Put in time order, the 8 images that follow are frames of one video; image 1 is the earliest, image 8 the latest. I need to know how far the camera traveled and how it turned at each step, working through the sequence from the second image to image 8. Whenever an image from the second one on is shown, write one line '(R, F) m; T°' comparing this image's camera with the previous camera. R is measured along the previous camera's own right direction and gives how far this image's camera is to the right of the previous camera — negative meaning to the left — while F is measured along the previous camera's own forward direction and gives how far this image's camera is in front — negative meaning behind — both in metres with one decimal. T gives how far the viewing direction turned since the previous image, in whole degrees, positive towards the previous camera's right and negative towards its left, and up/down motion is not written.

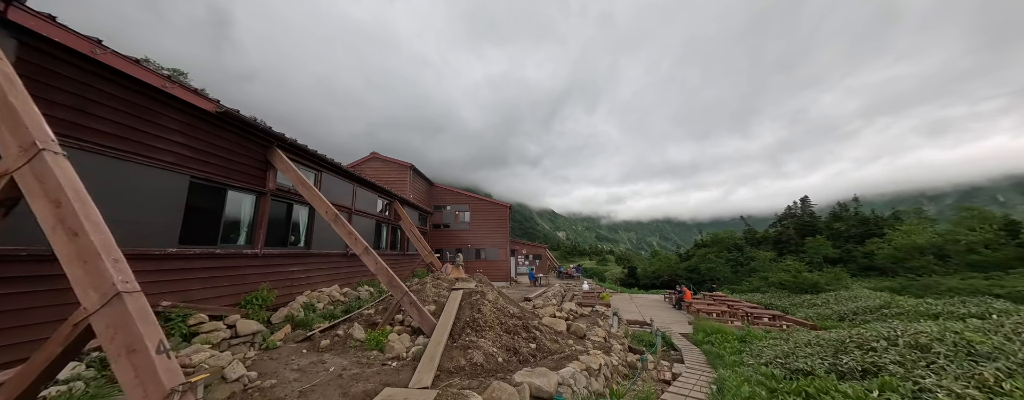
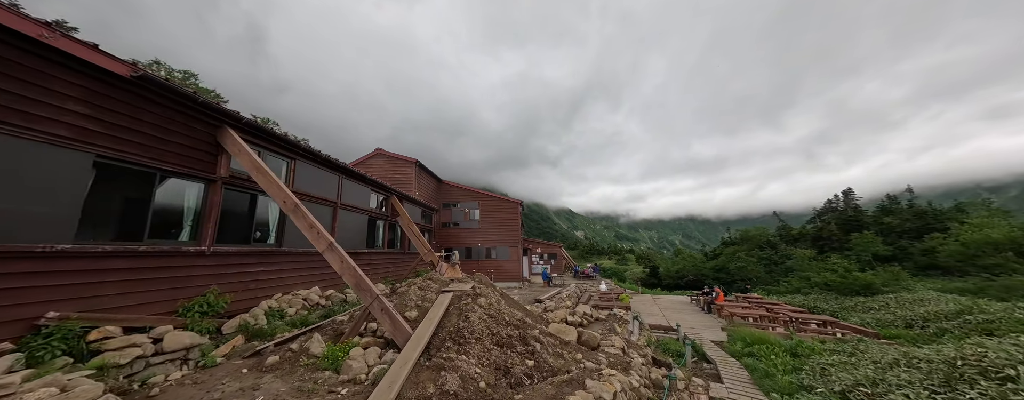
(+0.4, +1.0) m; -4°
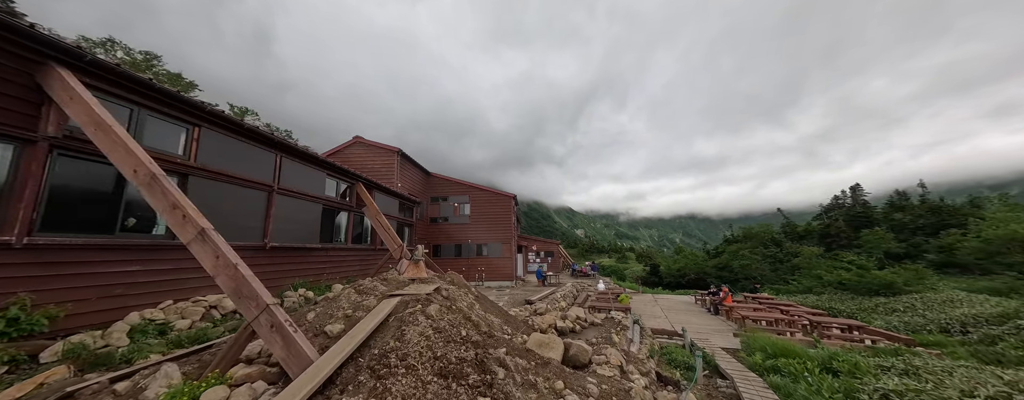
(+0.5, +1.3) m; 0°
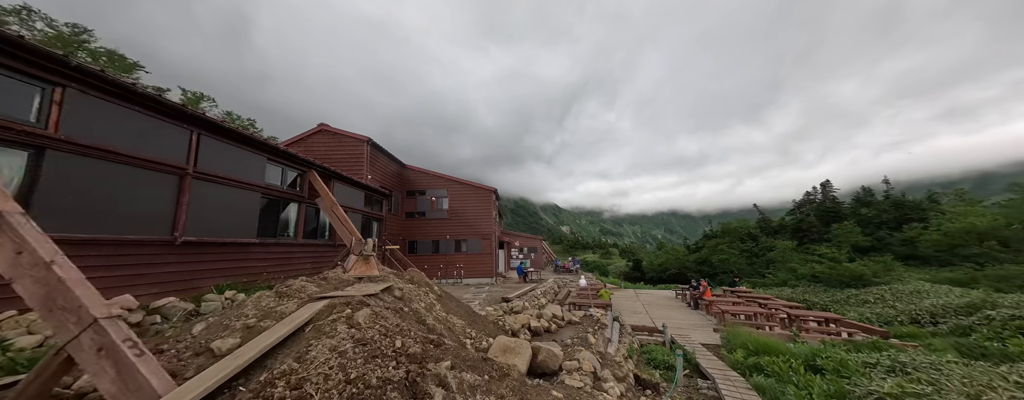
(+0.4, +0.7) m; +3°
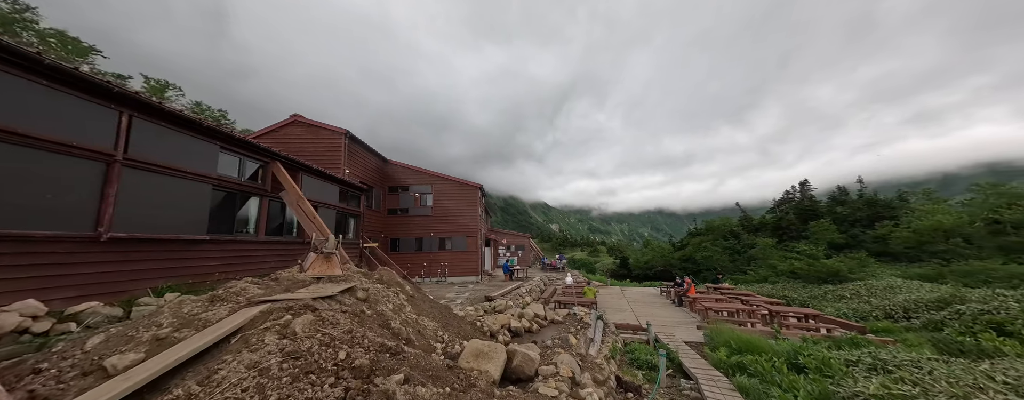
(+0.2, +0.3) m; +2°
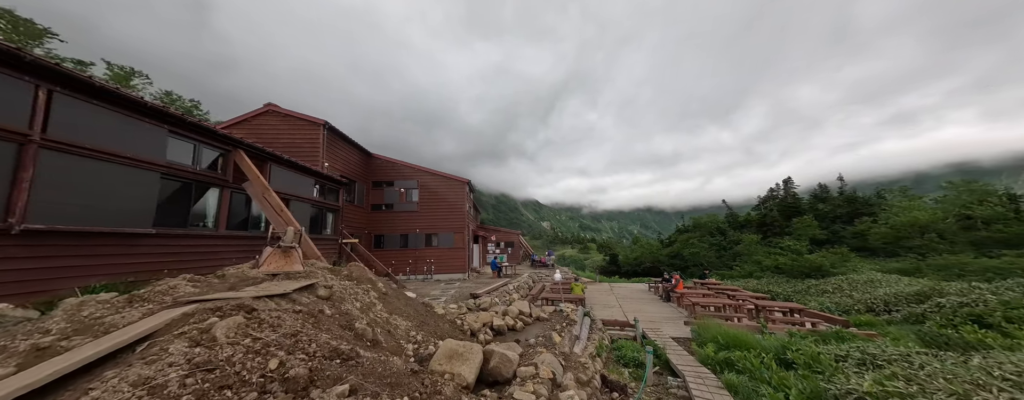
(+0.2, +0.3) m; +2°
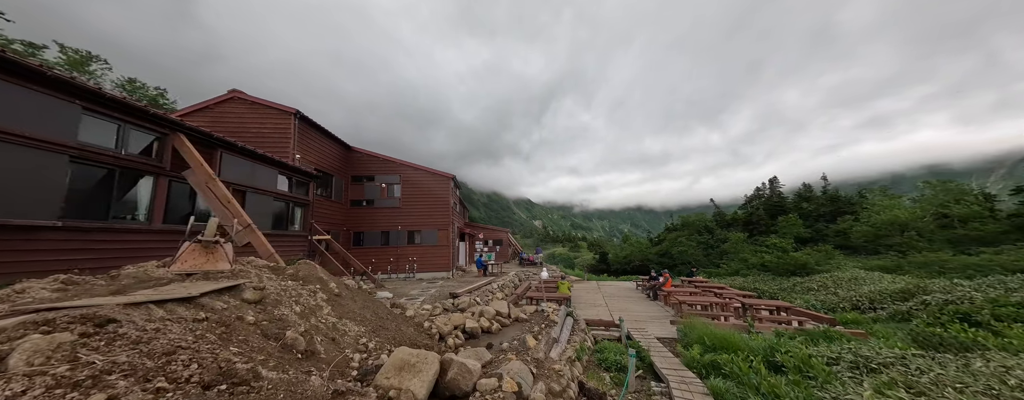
(+0.4, +0.5) m; +2°
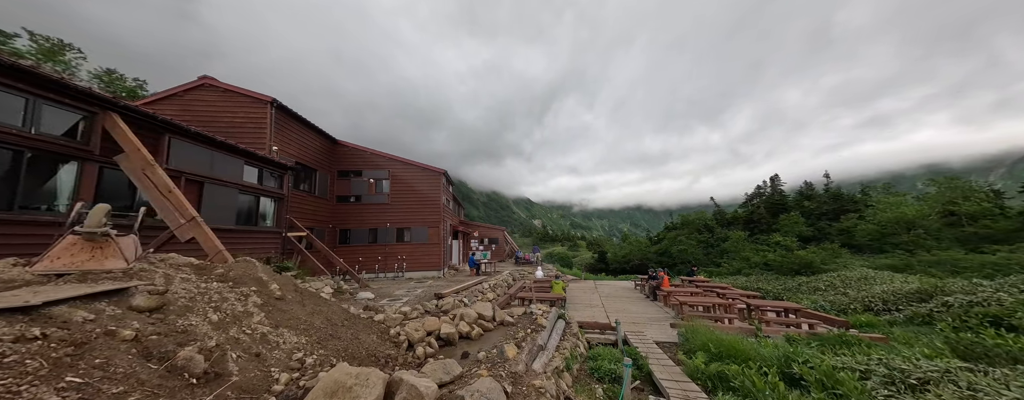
(+0.3, +0.7) m; 0°
